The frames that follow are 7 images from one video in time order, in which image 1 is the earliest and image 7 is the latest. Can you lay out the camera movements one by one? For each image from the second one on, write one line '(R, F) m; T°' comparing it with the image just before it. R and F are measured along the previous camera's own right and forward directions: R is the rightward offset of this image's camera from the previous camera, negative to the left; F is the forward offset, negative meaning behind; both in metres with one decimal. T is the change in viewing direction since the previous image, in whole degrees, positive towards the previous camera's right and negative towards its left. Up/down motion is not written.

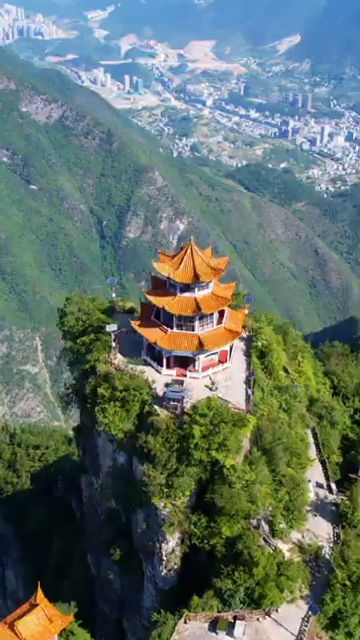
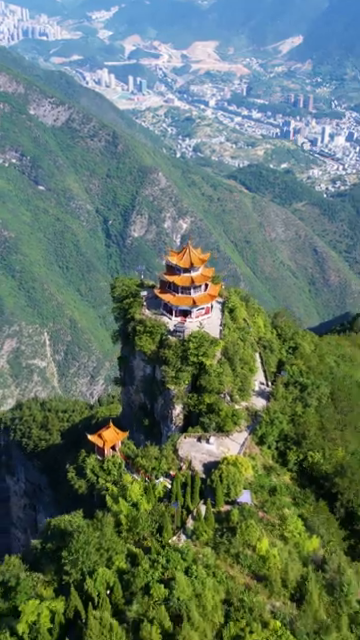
(0.0, -8.0) m; 0°
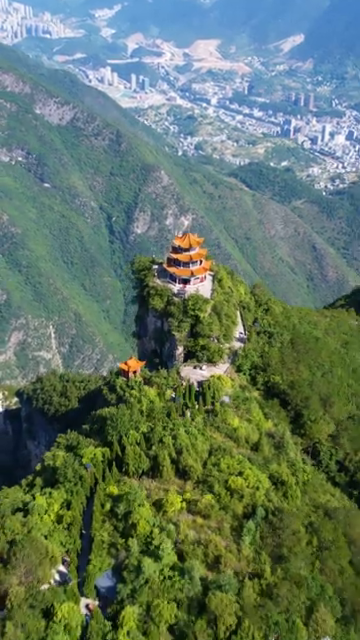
(0.0, -6.9) m; 0°
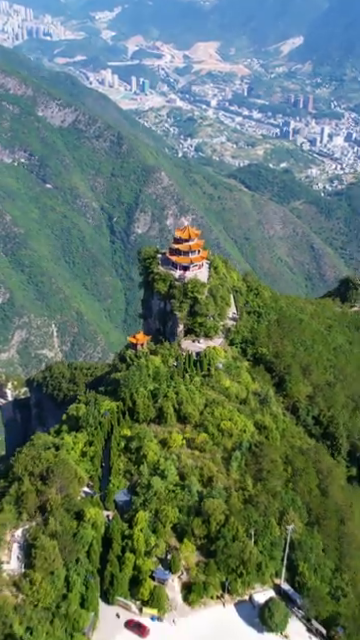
(0.0, -3.8) m; 0°
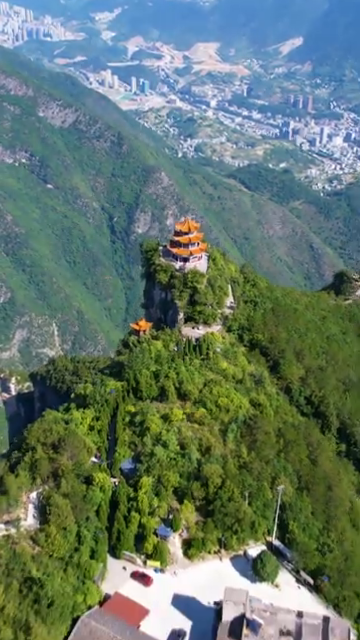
(0.0, -1.6) m; 0°
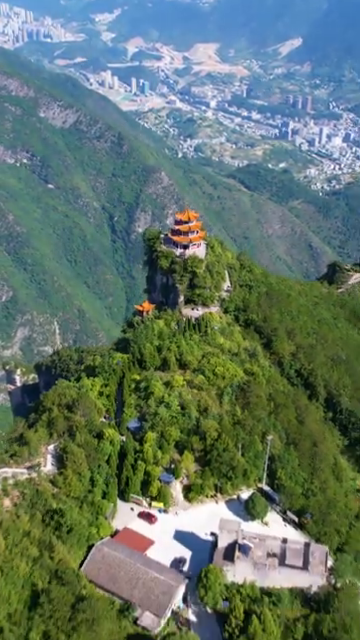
(0.0, -2.3) m; 0°
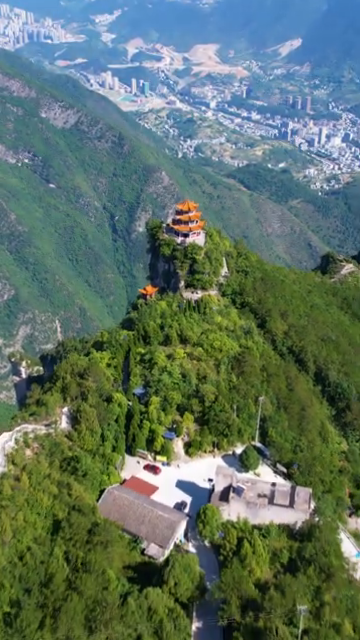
(0.0, -2.3) m; 0°
